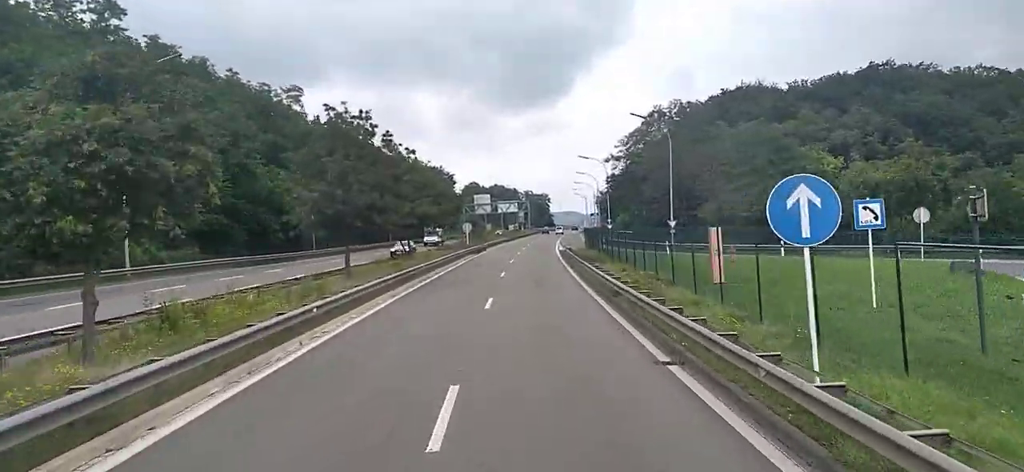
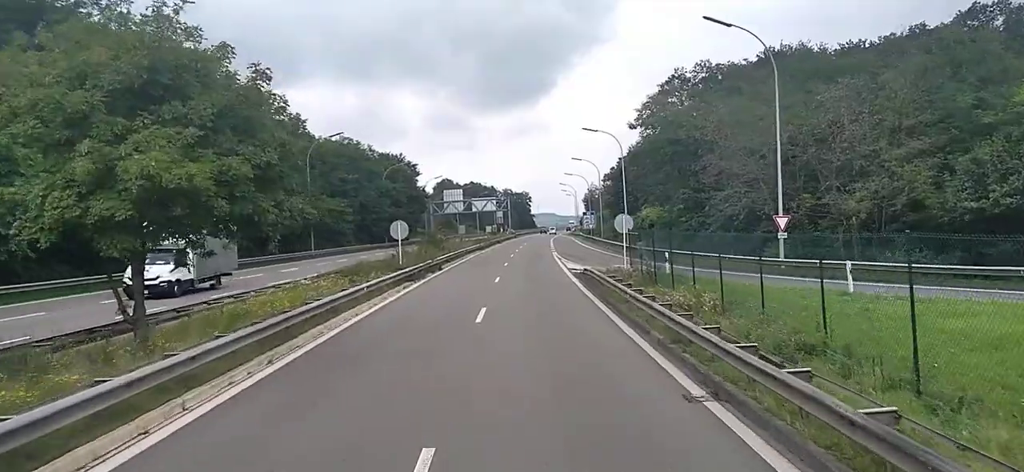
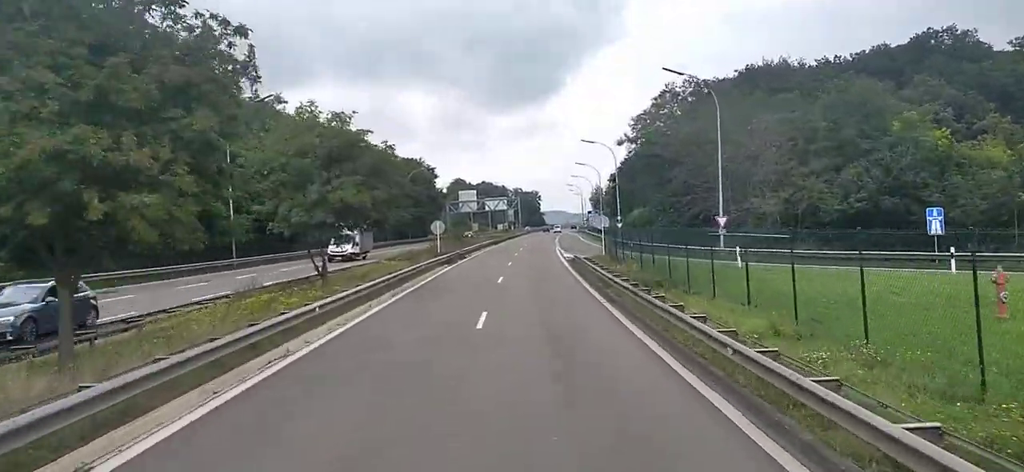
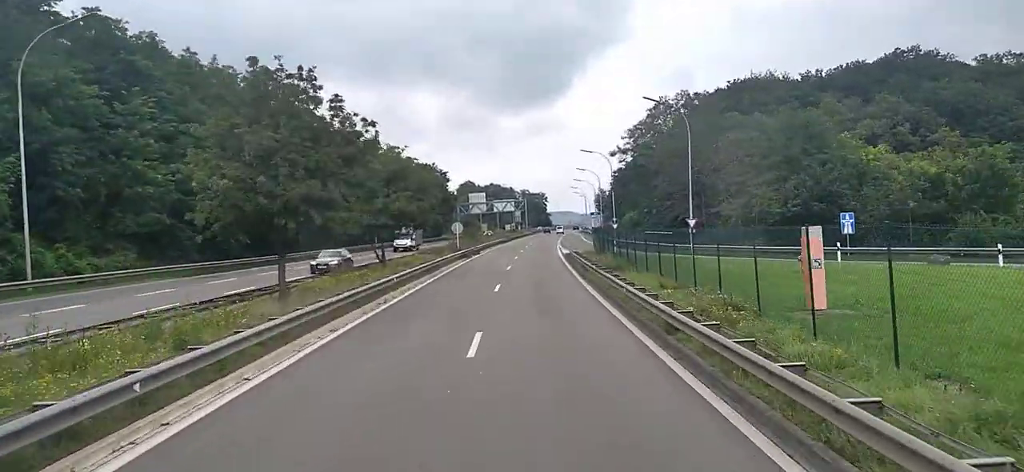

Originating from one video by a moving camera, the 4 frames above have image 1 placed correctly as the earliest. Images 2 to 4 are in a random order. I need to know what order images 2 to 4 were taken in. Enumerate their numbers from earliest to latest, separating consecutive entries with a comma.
4, 3, 2
